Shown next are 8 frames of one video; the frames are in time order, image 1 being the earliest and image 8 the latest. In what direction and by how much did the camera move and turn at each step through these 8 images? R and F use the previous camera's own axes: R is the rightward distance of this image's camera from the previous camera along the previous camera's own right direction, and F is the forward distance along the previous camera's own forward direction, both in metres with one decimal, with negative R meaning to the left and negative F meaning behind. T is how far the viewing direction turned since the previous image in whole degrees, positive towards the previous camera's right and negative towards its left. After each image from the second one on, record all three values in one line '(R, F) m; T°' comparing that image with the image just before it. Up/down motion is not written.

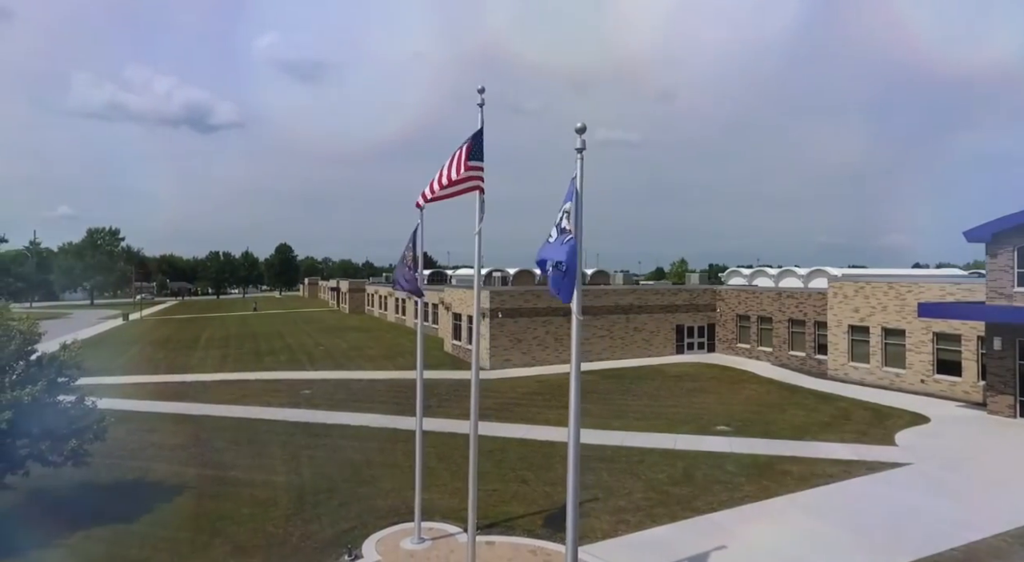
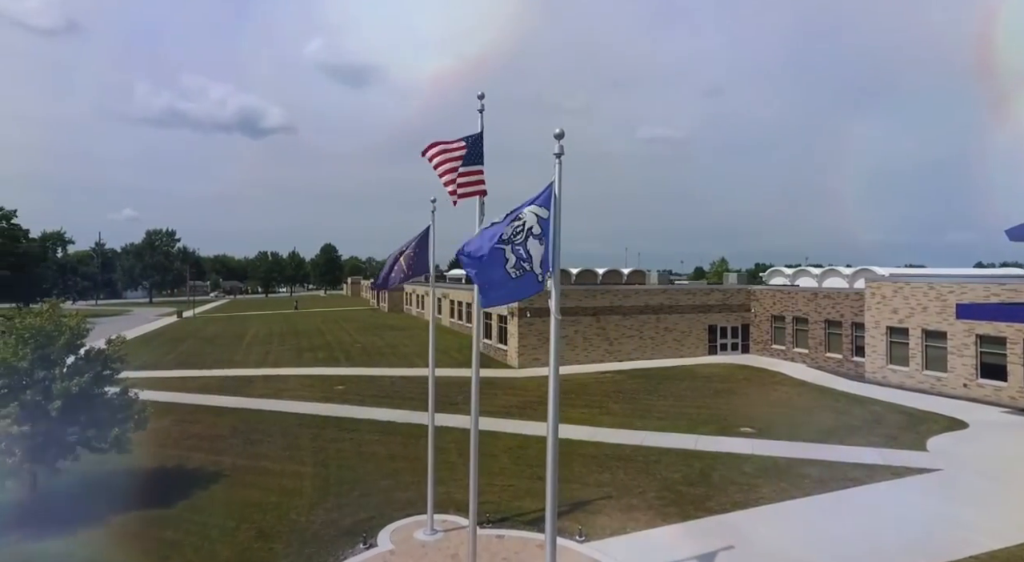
(+0.8, -0.3) m; -4°
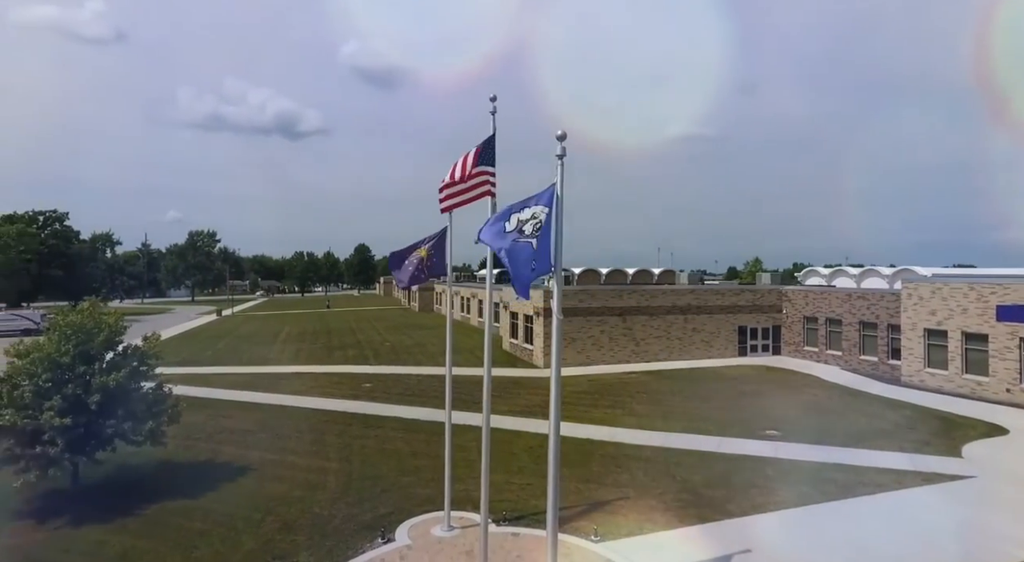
(+0.4, -0.1) m; -3°
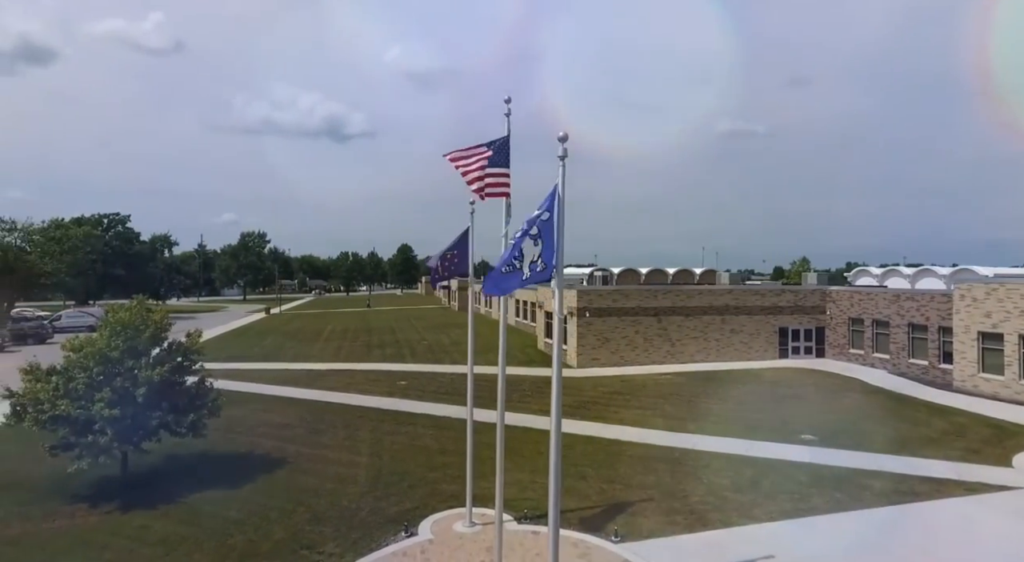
(+0.6, -0.1) m; -4°
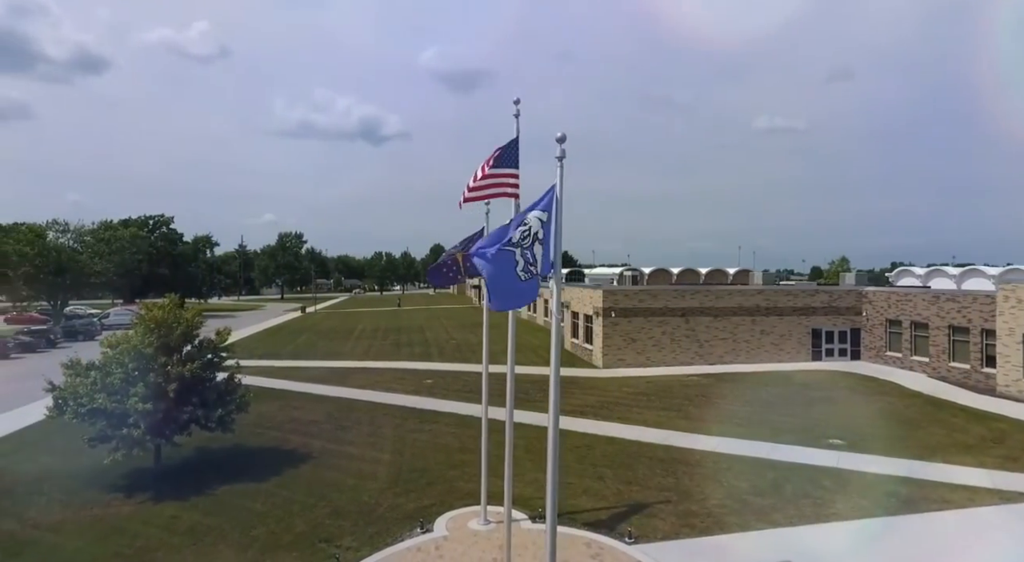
(+0.5, -0.1) m; -4°
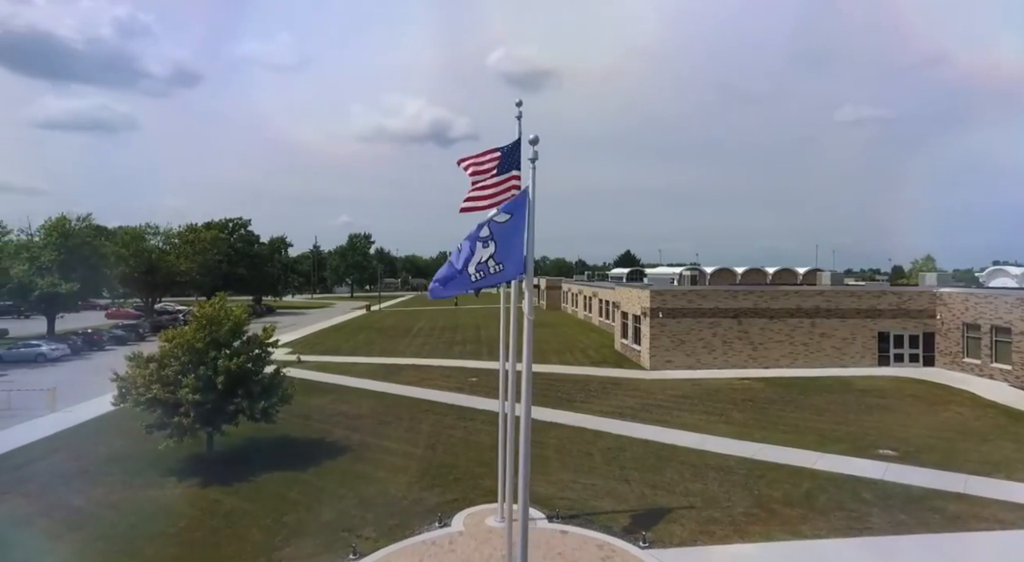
(+1.4, 0.0) m; -7°
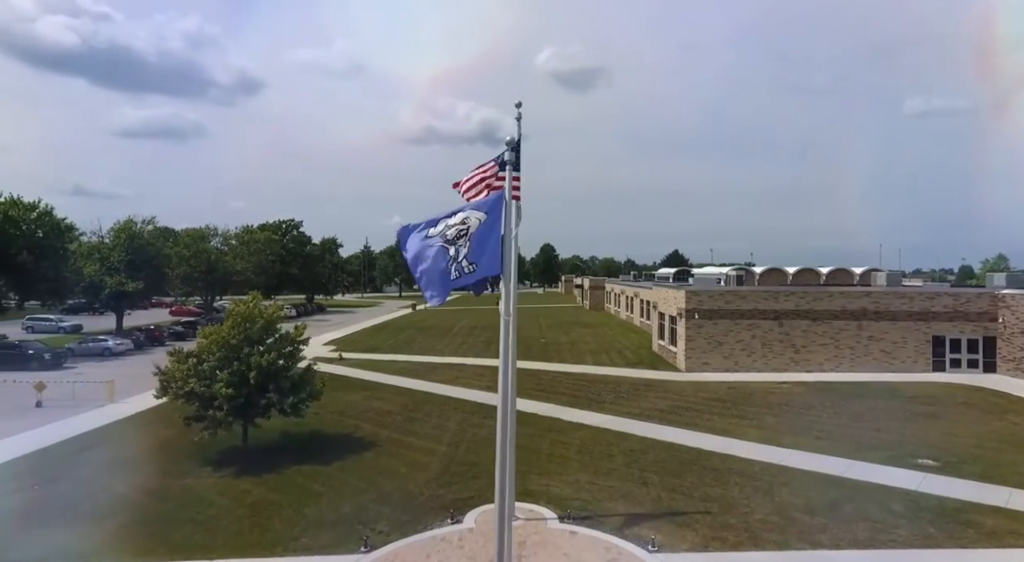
(+1.0, 0.0) m; -6°
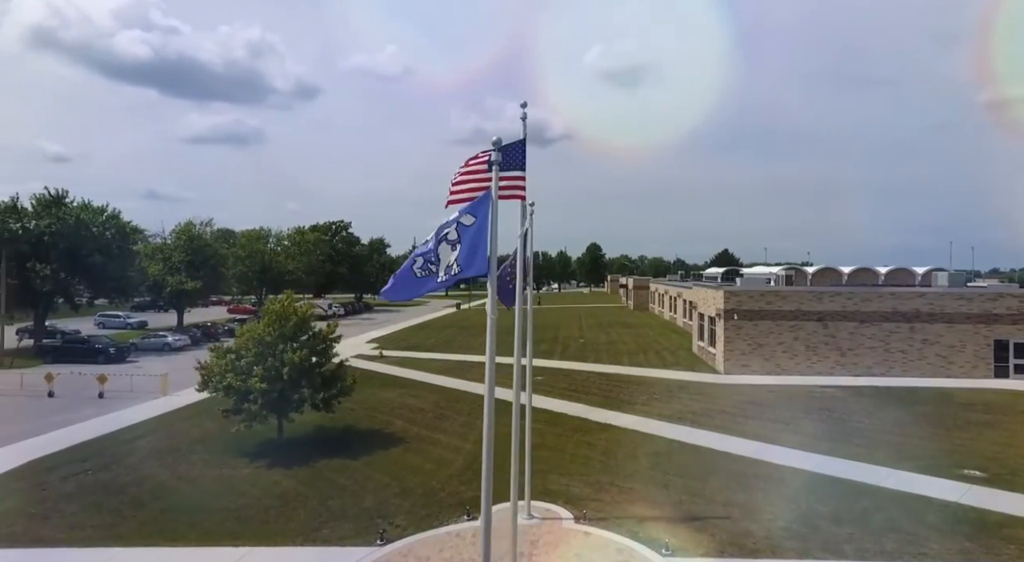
(+0.9, +0.1) m; -5°
